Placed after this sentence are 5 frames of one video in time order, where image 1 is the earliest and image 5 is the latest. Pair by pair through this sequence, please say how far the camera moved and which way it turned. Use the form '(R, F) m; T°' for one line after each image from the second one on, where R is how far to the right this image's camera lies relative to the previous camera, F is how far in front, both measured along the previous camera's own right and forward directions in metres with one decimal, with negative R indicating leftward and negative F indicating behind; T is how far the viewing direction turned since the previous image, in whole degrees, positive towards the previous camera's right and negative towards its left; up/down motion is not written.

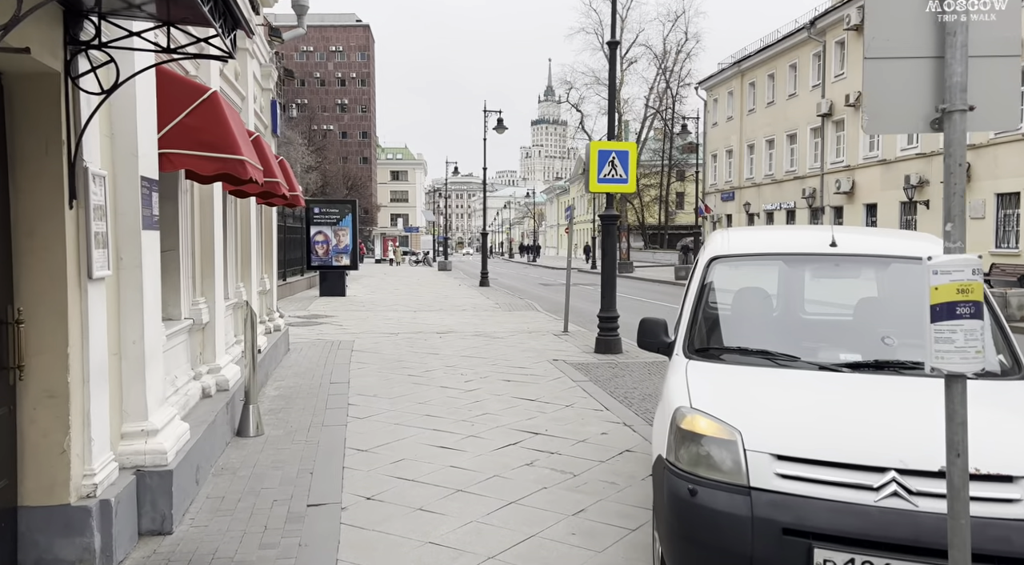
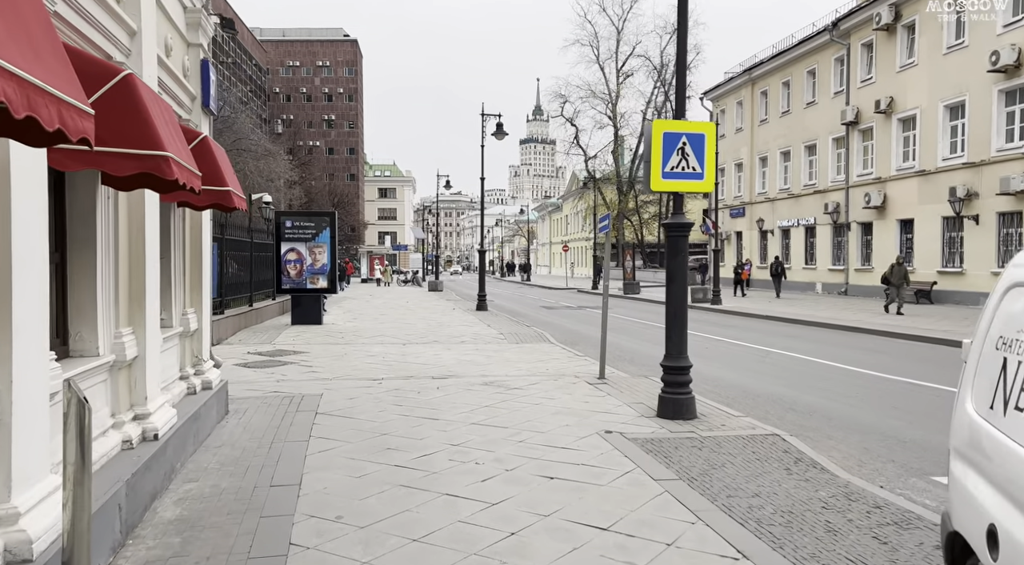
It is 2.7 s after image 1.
(-0.4, +3.0) m; +1°
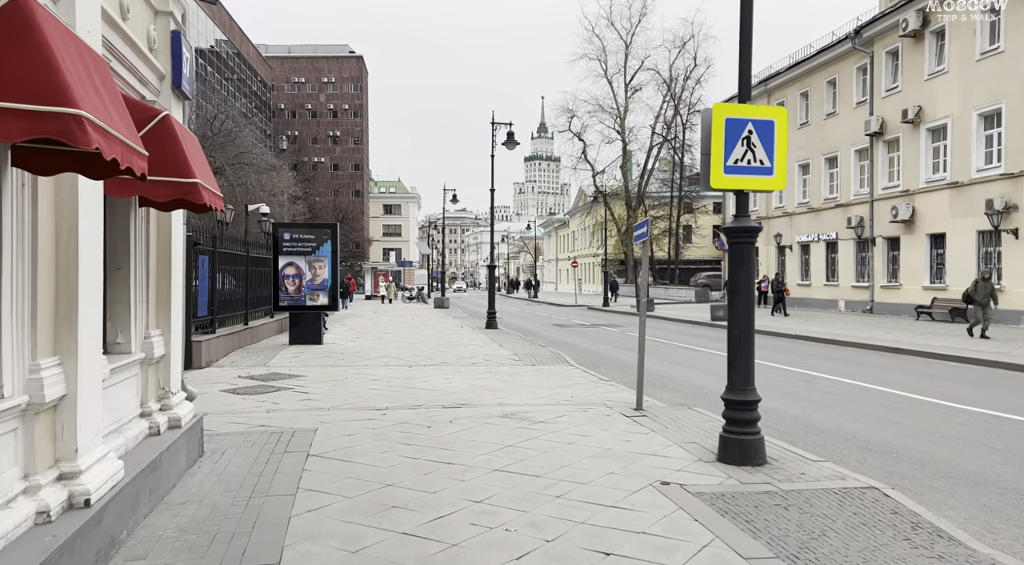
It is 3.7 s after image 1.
(-0.2, +1.3) m; 0°
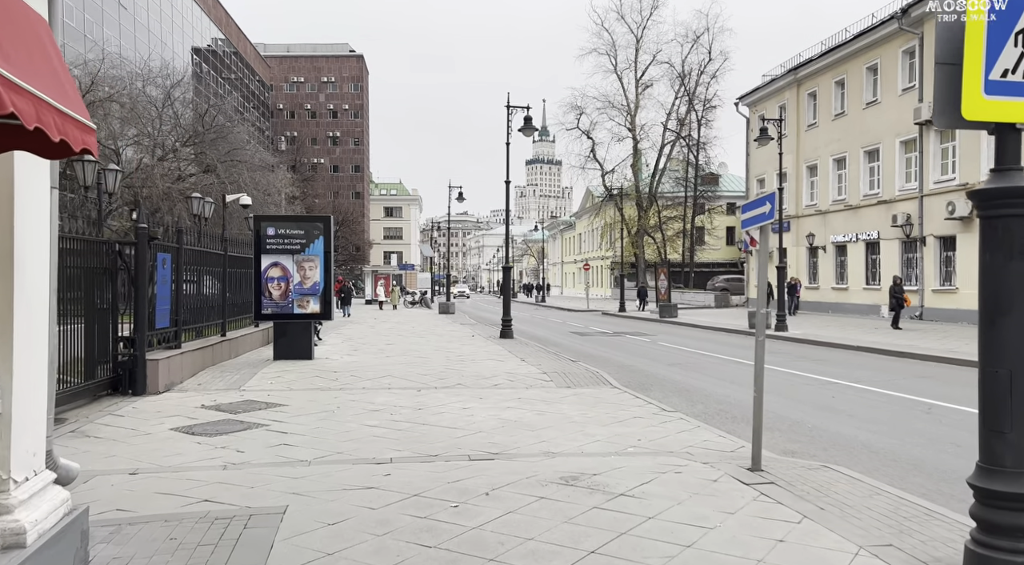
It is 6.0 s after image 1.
(-0.5, +2.7) m; 0°
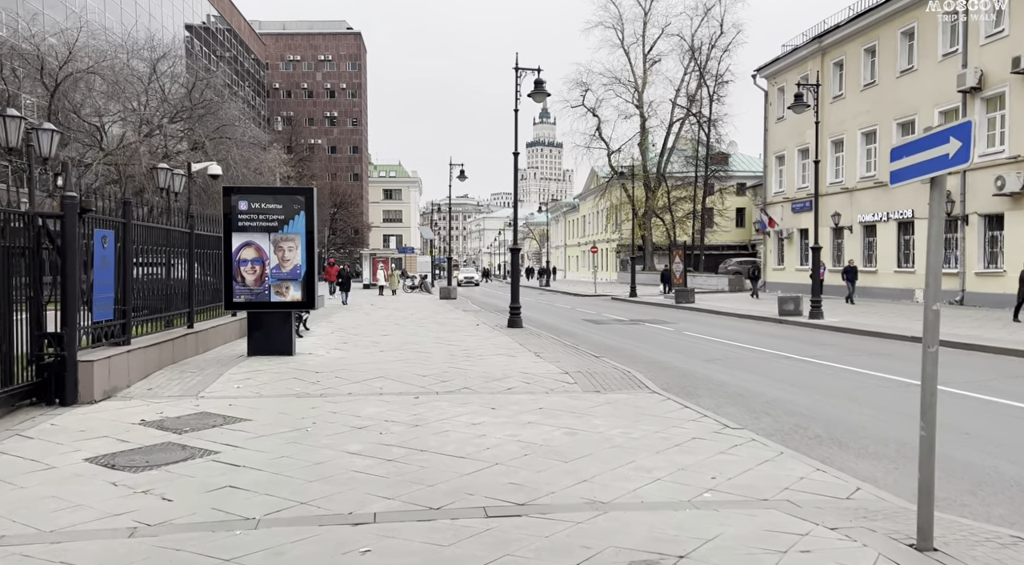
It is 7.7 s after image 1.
(-0.2, +2.1) m; 0°
